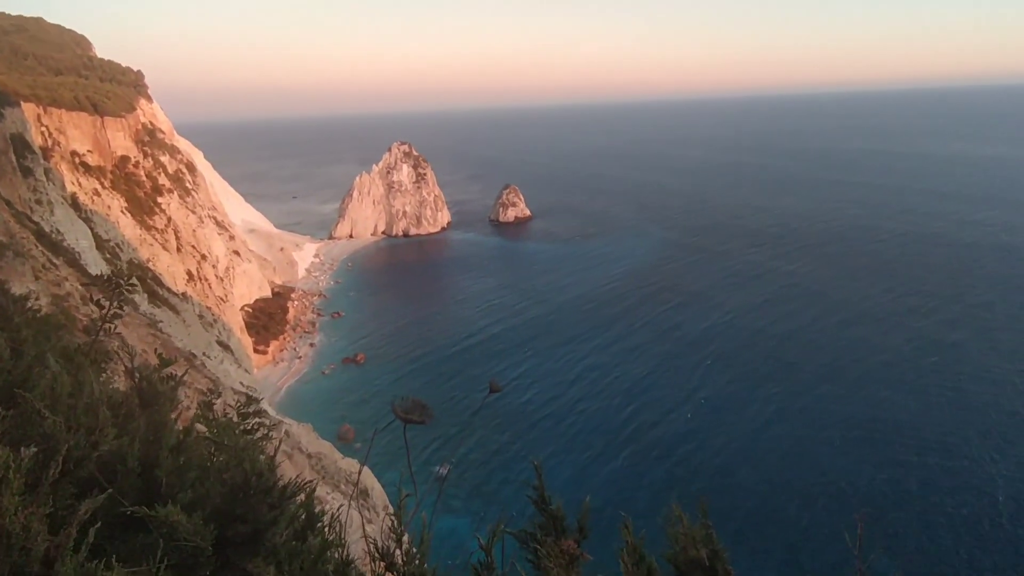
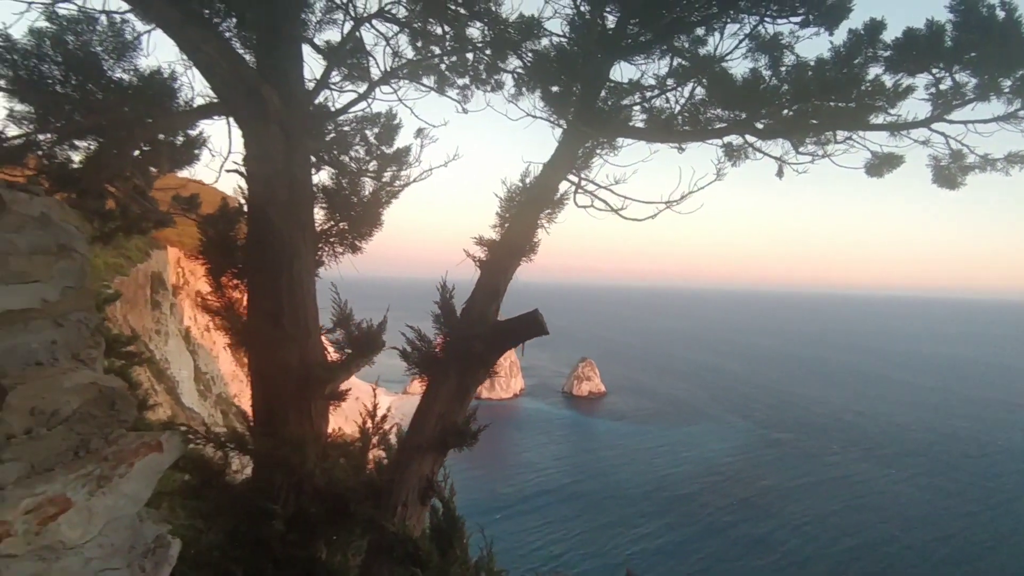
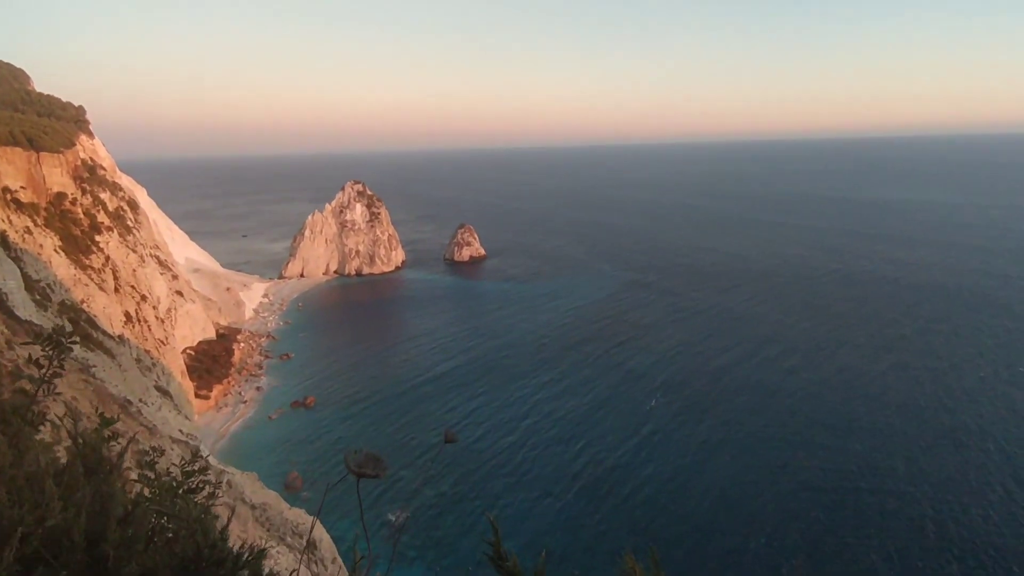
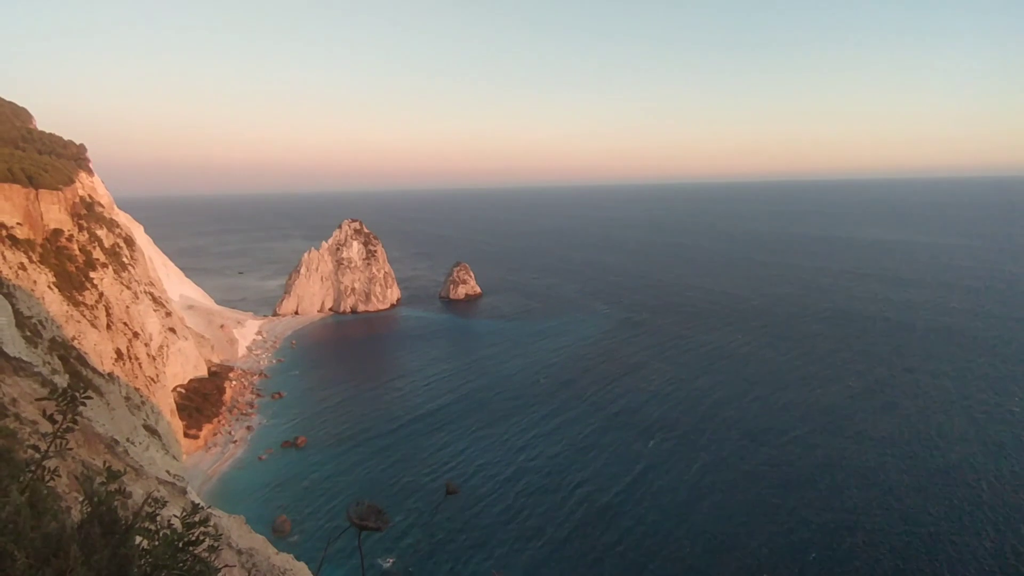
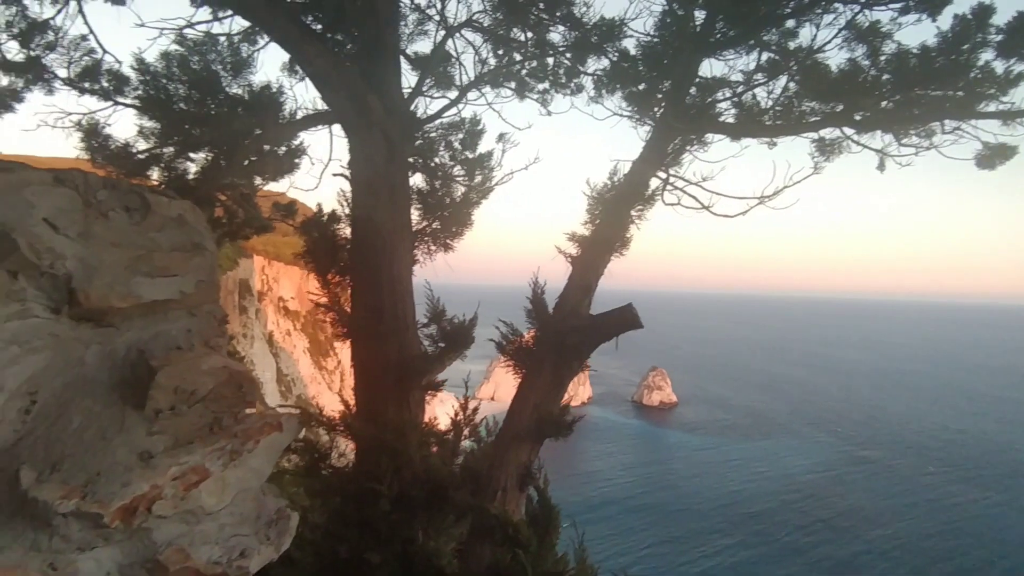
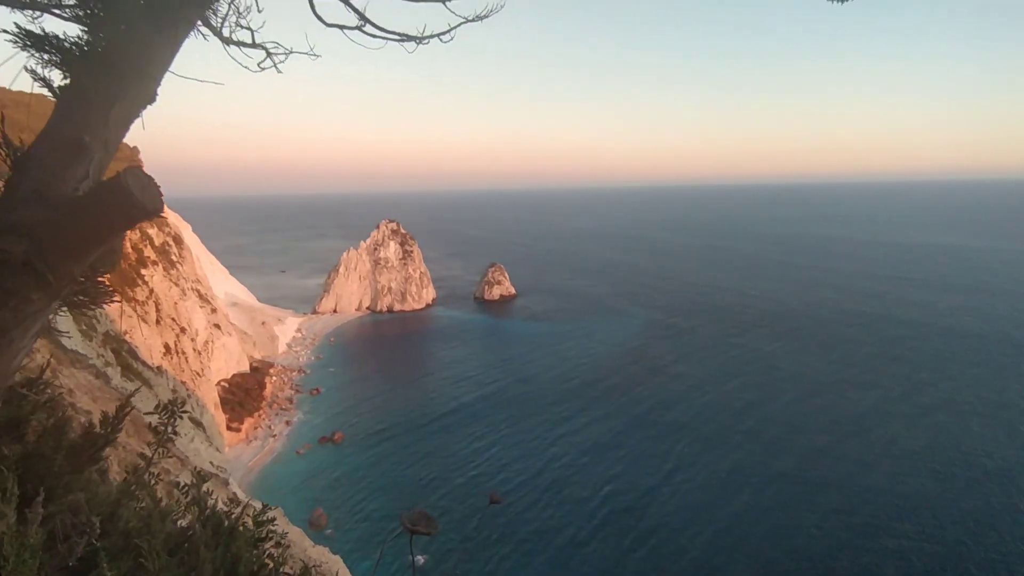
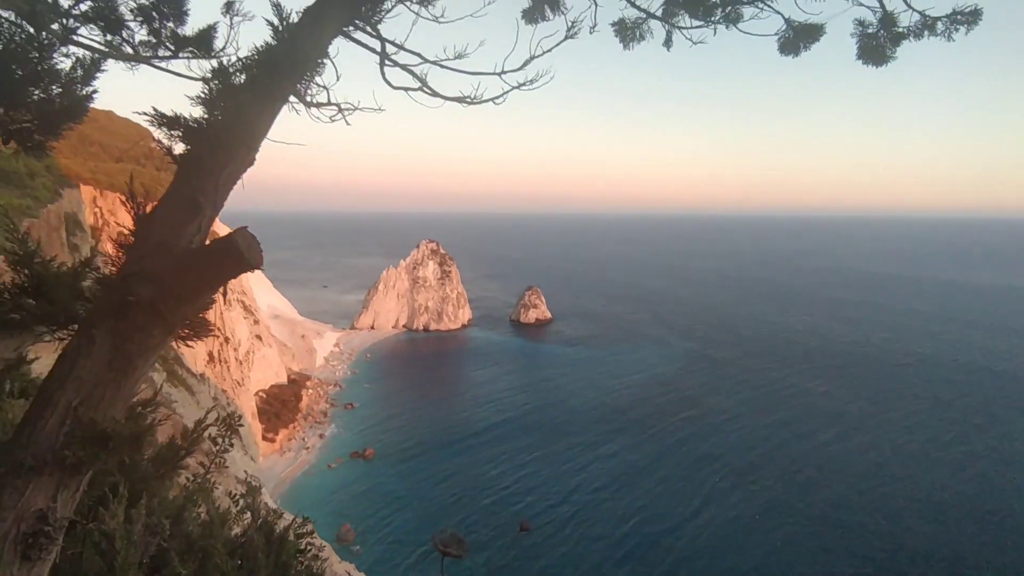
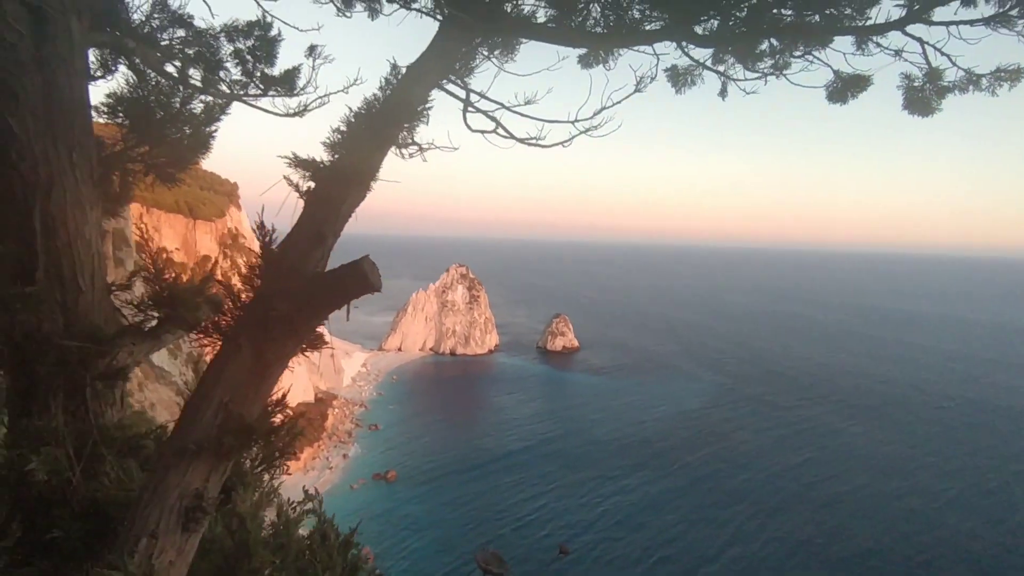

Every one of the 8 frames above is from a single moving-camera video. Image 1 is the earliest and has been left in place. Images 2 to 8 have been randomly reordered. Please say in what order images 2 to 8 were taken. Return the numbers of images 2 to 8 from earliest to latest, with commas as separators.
3, 4, 6, 7, 8, 2, 5
